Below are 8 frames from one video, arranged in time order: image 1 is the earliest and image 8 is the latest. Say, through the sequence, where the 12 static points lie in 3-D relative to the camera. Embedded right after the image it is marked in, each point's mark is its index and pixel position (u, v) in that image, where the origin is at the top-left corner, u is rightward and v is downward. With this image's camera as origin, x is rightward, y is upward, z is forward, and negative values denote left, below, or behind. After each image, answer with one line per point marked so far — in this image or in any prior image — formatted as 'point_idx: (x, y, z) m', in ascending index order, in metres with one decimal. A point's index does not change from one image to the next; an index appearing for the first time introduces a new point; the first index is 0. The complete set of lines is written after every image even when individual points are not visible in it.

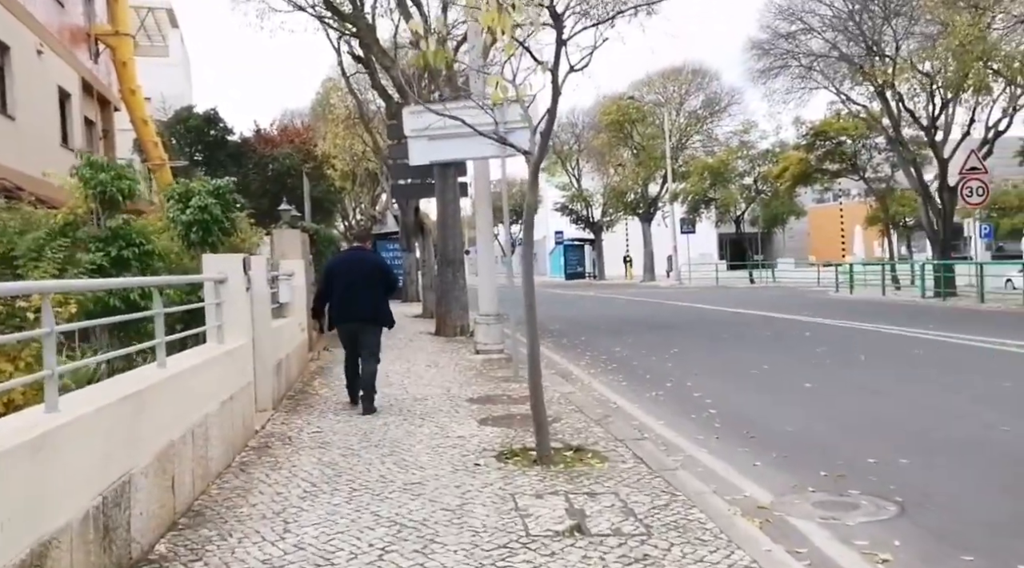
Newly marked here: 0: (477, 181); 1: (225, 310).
0: (-0.5, +1.4, +13.5) m
1: (-2.4, -0.2, +8.0) m
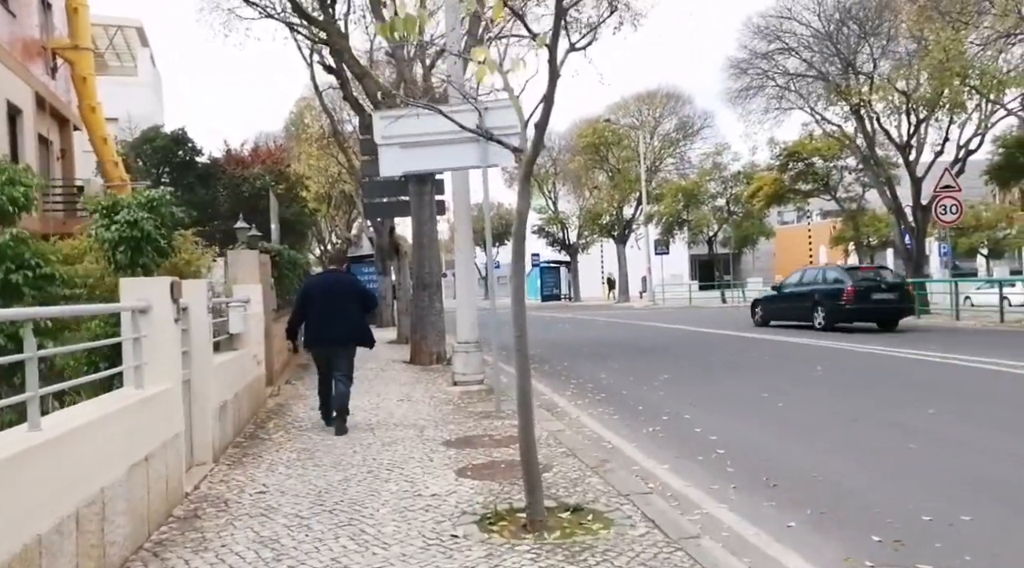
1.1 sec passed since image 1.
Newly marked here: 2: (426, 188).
0: (-0.7, +1.1, +12.2) m
1: (-2.5, -0.4, +6.7) m
2: (-1.5, +1.6, +16.6) m
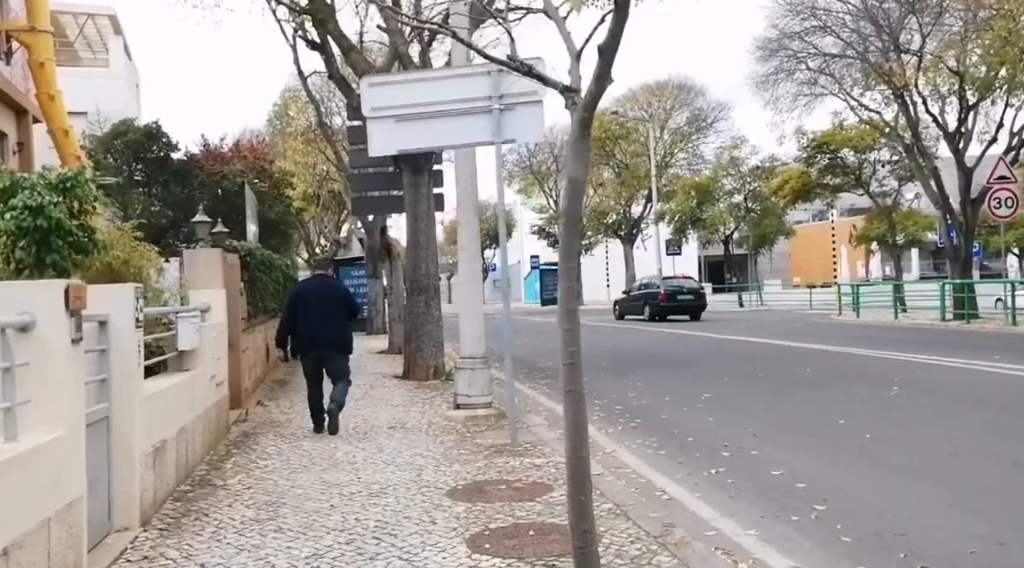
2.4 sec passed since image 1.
0: (-0.6, +1.1, +10.2) m
1: (-2.3, -0.4, +4.6) m
2: (-1.4, +1.6, +14.6) m
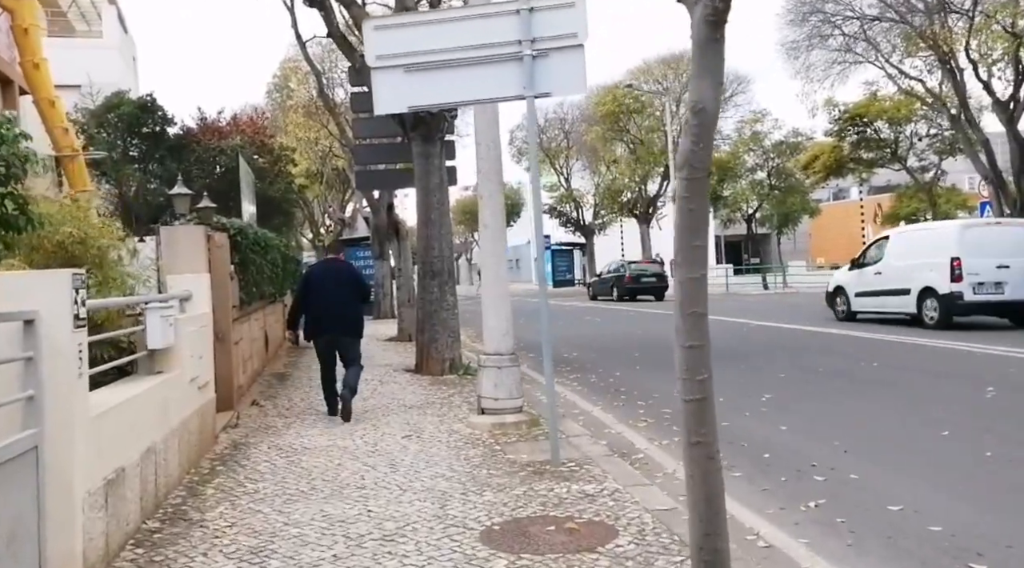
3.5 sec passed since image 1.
0: (-0.3, +1.2, +8.7) m
1: (-2.0, -0.4, +3.2) m
2: (-1.0, +1.8, +13.1) m
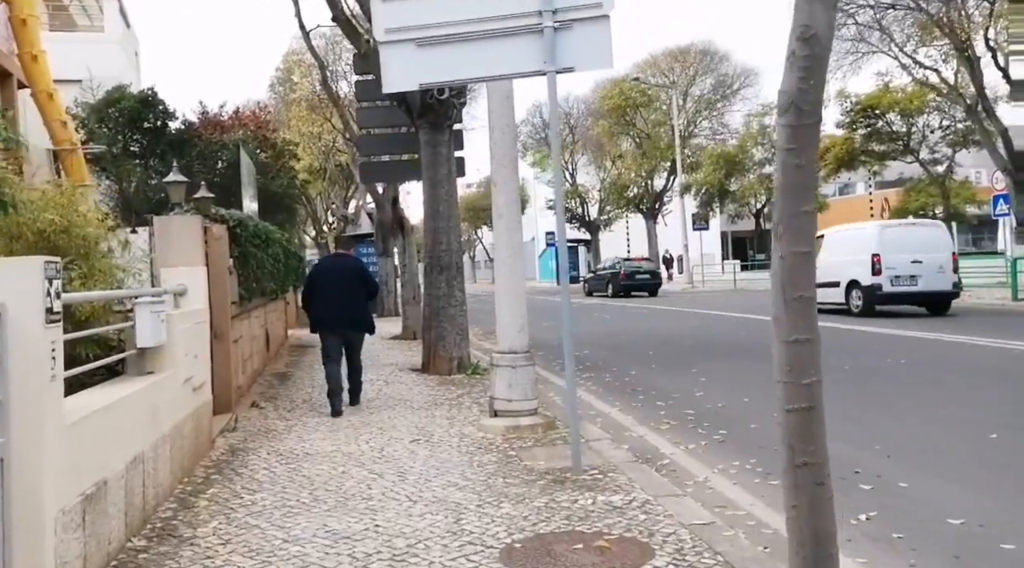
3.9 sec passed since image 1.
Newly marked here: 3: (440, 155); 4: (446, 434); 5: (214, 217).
0: (-0.2, +1.3, +8.2) m
1: (-1.9, -0.4, +2.7) m
2: (-0.9, +1.9, +12.6) m
3: (-0.9, +1.7, +12.6) m
4: (-0.5, -1.2, +8.0) m
5: (-2.9, +0.7, +9.5) m
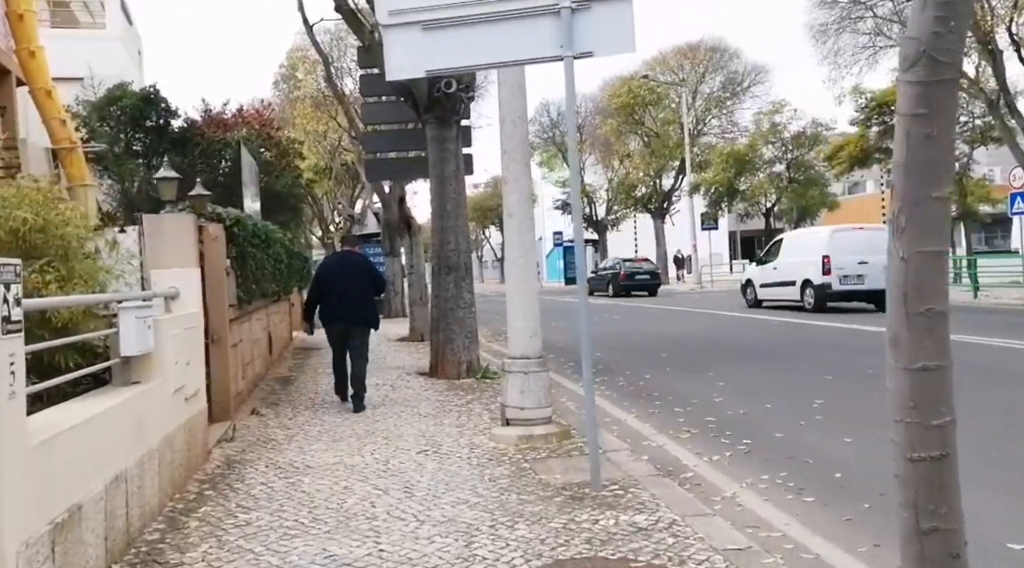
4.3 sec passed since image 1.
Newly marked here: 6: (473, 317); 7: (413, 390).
0: (-0.1, +1.3, +7.8) m
1: (-1.9, -0.4, +2.3) m
2: (-0.8, +1.8, +12.2) m
3: (-0.8, +1.7, +12.1) m
4: (-0.4, -1.3, +7.6) m
5: (-2.8, +0.6, +9.1) m
6: (-0.5, -0.4, +12.3) m
7: (-1.1, -1.2, +10.9) m
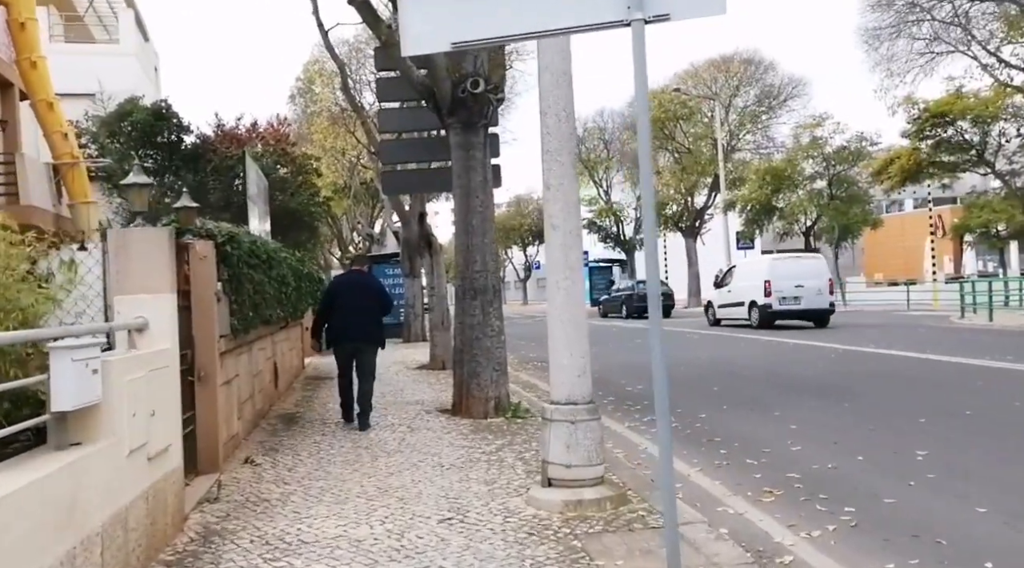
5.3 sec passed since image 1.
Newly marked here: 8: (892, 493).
0: (+0.2, +1.1, +6.4) m
1: (-1.7, -0.5, +0.9) m
2: (-0.4, +1.6, +10.8) m
3: (-0.4, +1.4, +10.8) m
4: (-0.2, -1.4, +6.2) m
5: (-2.5, +0.4, +7.7) m
6: (-0.1, -0.7, +10.9) m
7: (-0.8, -1.4, +9.5) m
8: (+2.6, -1.3, +6.6) m
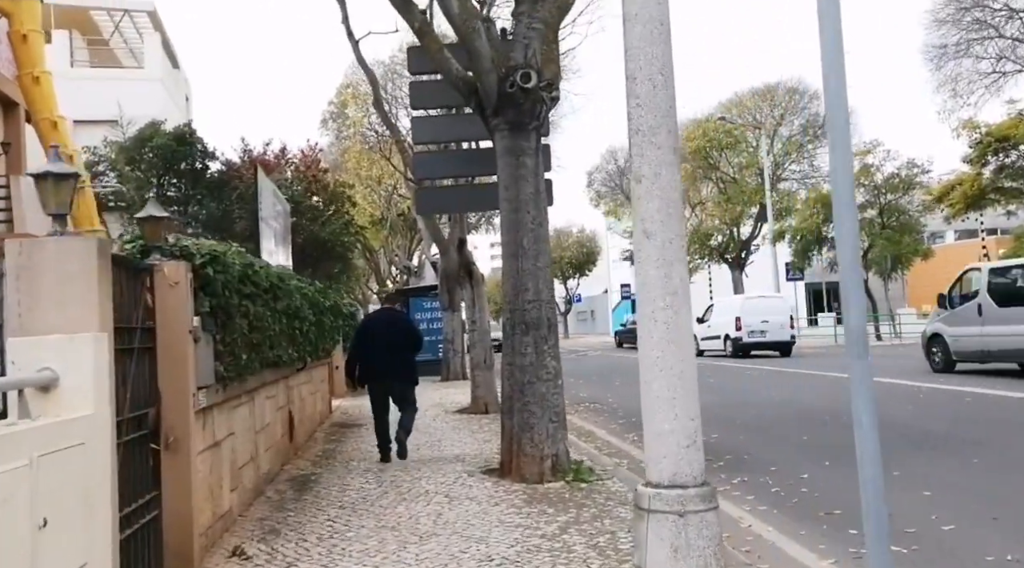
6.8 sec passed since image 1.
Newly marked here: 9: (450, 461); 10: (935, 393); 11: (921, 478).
0: (+0.6, +0.9, +4.5) m
1: (-1.5, -0.4, -1.0) m
2: (+0.1, +1.3, +9.0) m
3: (+0.1, +1.1, +9.0) m
4: (+0.2, -1.6, +4.2) m
5: (-2.1, +0.2, +5.9) m
6: (+0.4, -1.0, +9.0) m
7: (-0.3, -1.7, +7.6) m
8: (+3.0, -1.5, +4.5) m
9: (-0.6, -1.8, +10.2) m
10: (+6.3, -1.6, +14.3) m
11: (+3.6, -1.6, +8.4) m
